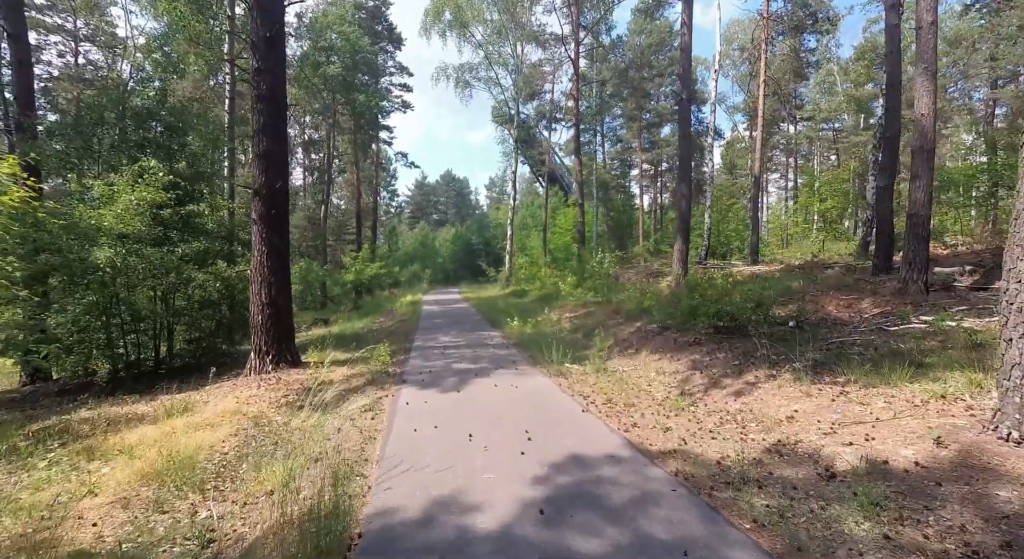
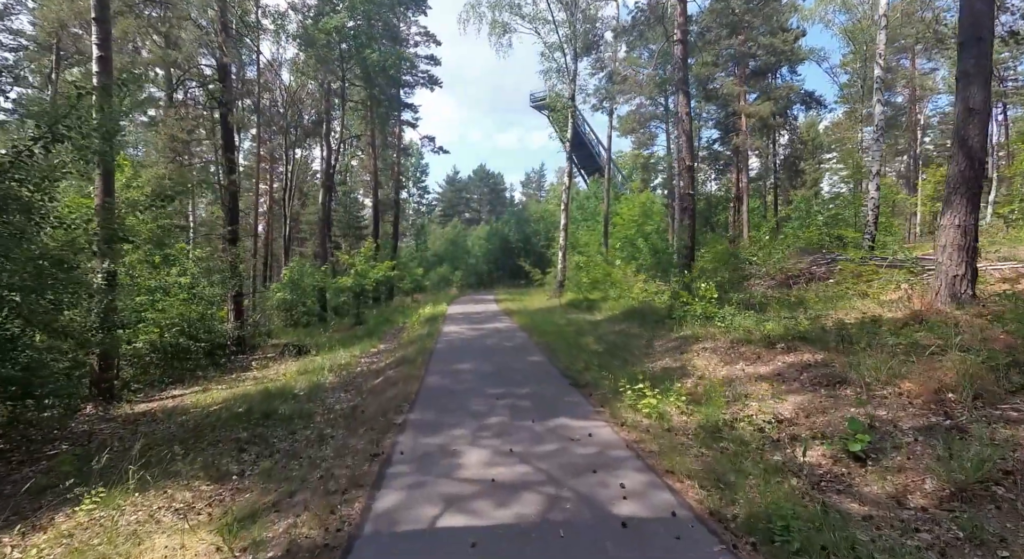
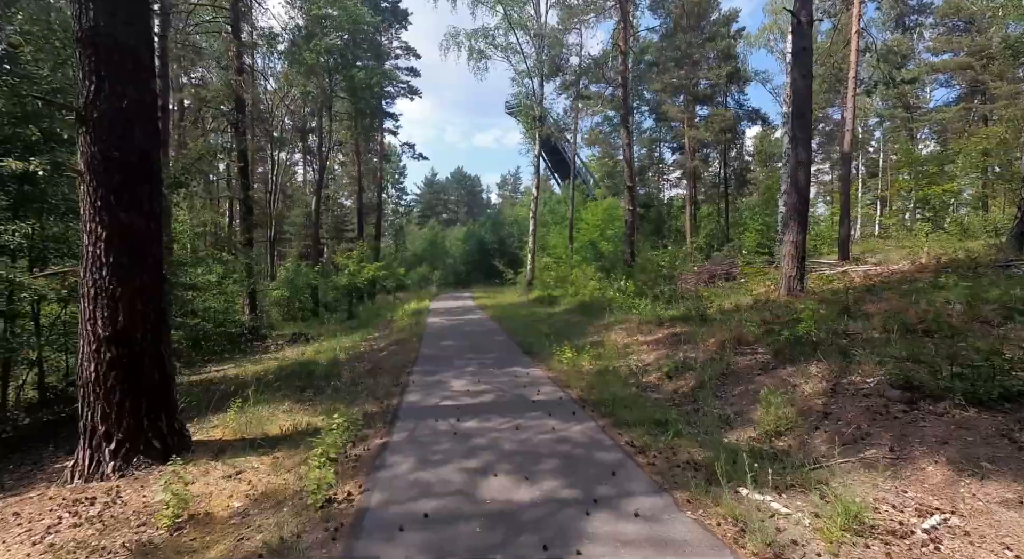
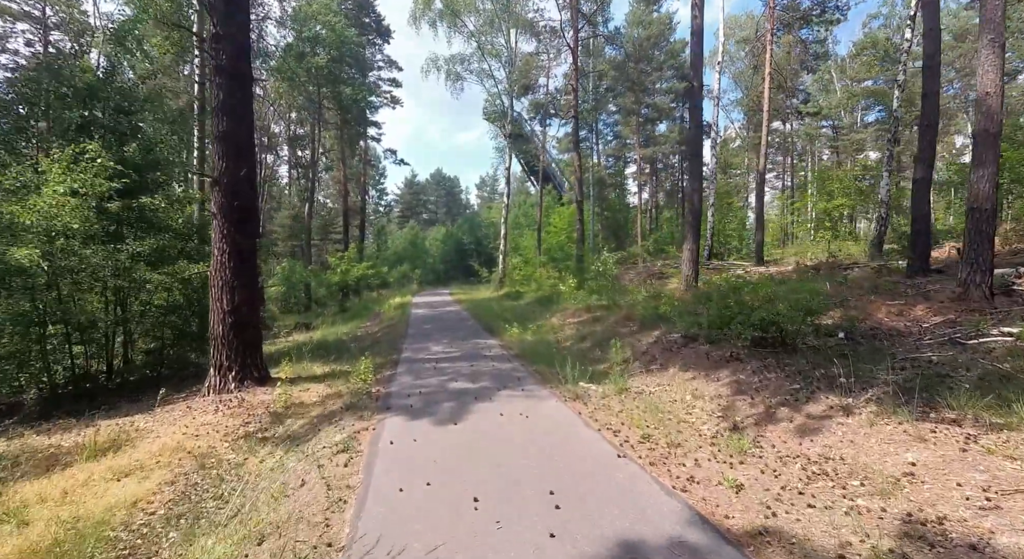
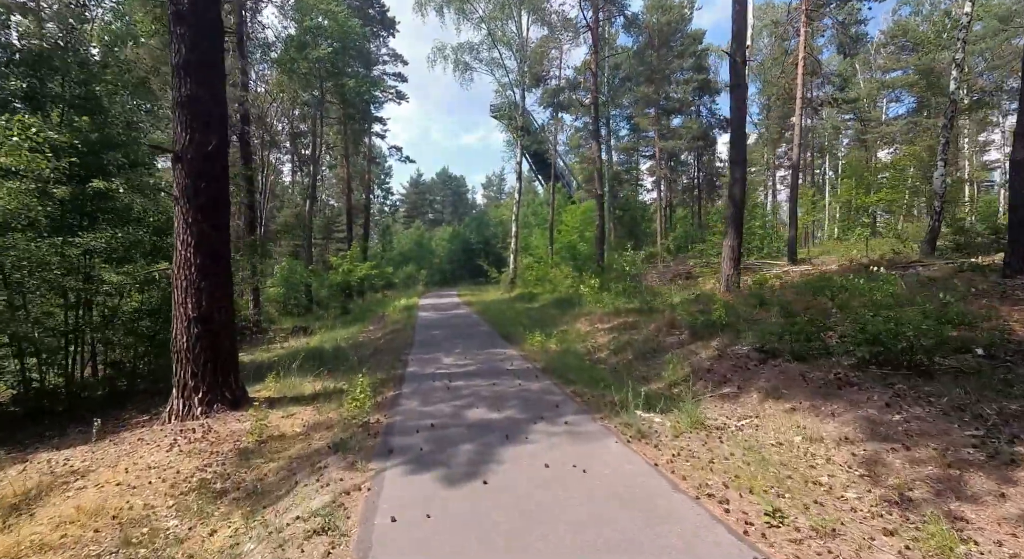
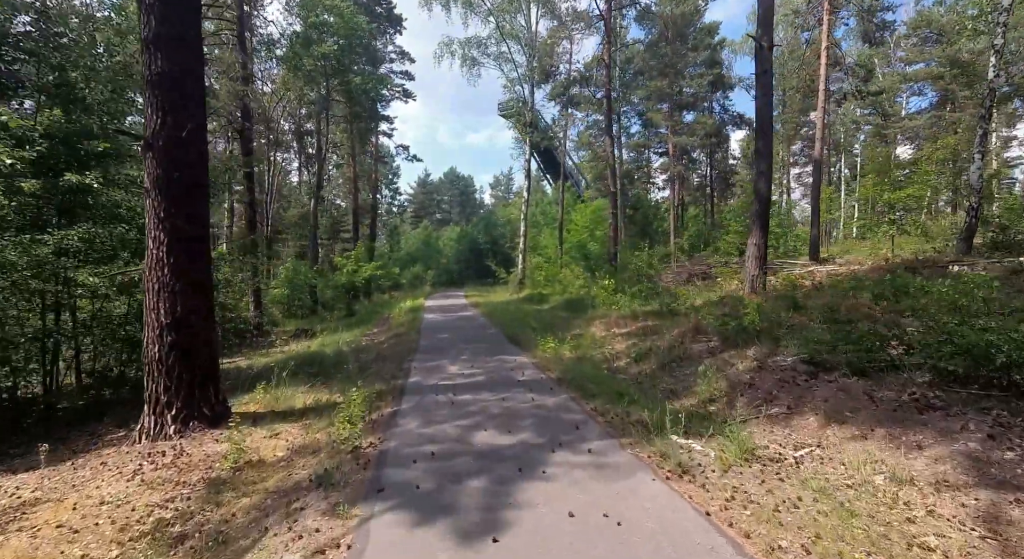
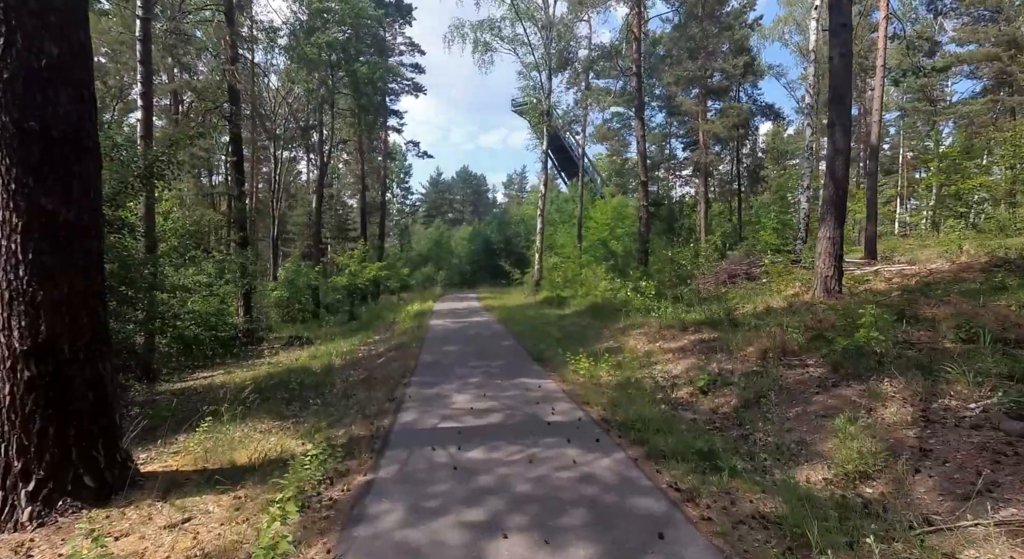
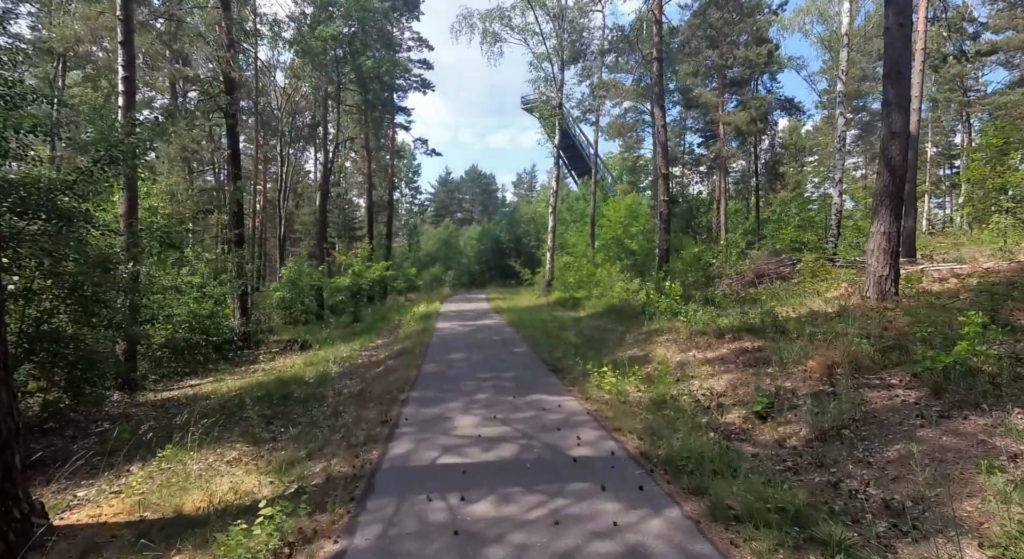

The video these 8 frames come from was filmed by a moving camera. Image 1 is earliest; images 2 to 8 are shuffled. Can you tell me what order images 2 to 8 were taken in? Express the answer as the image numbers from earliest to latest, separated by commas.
4, 5, 6, 3, 7, 8, 2
